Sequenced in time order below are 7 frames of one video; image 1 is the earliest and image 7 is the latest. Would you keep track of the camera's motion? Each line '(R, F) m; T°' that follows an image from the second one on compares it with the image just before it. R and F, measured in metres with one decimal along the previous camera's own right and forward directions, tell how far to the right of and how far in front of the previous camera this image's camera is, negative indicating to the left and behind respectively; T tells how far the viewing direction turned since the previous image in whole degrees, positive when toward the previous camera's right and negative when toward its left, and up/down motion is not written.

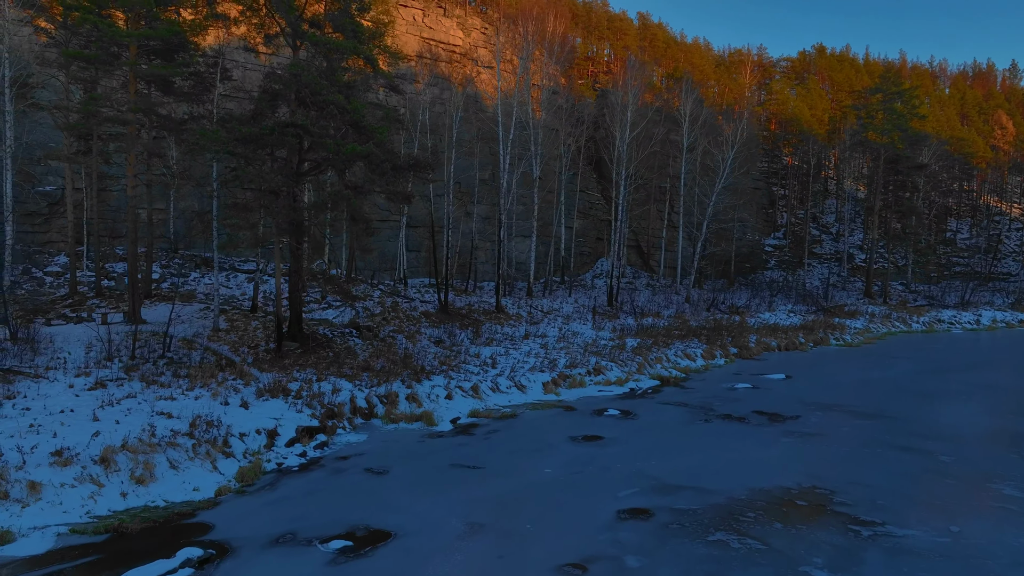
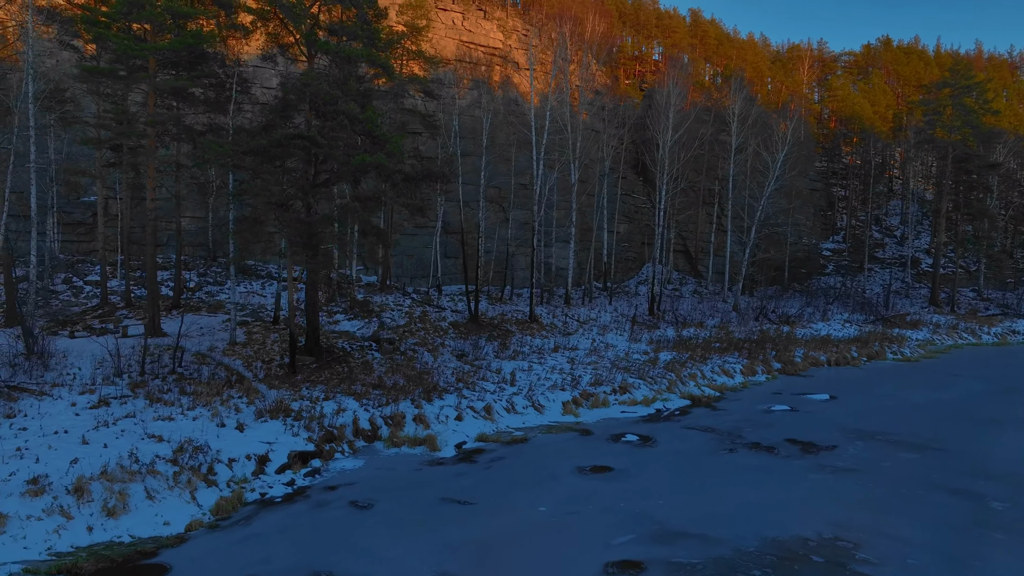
(+0.7, +0.6) m; -5°
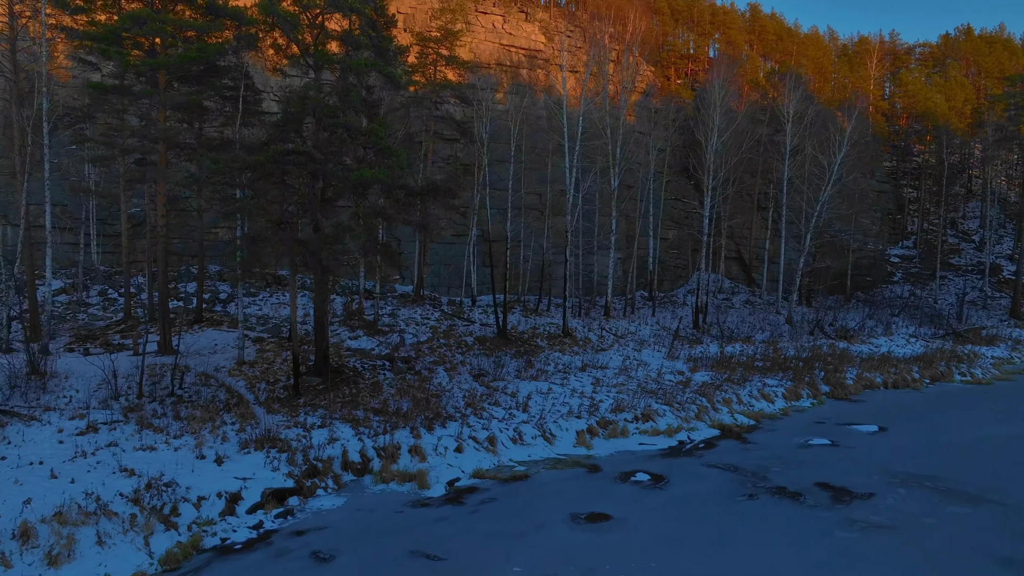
(+0.9, +0.8) m; -5°
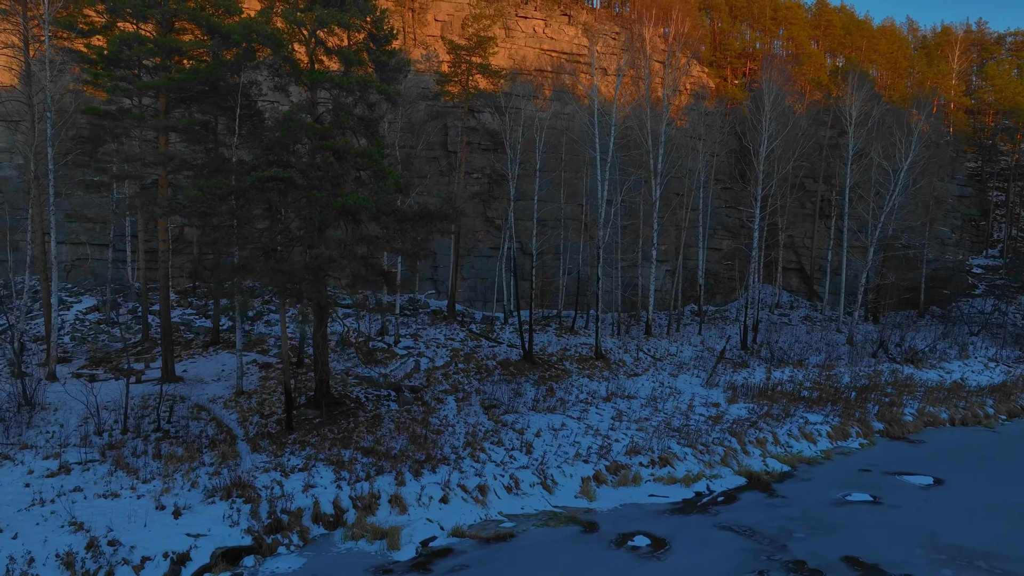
(+1.1, +1.0) m; -6°
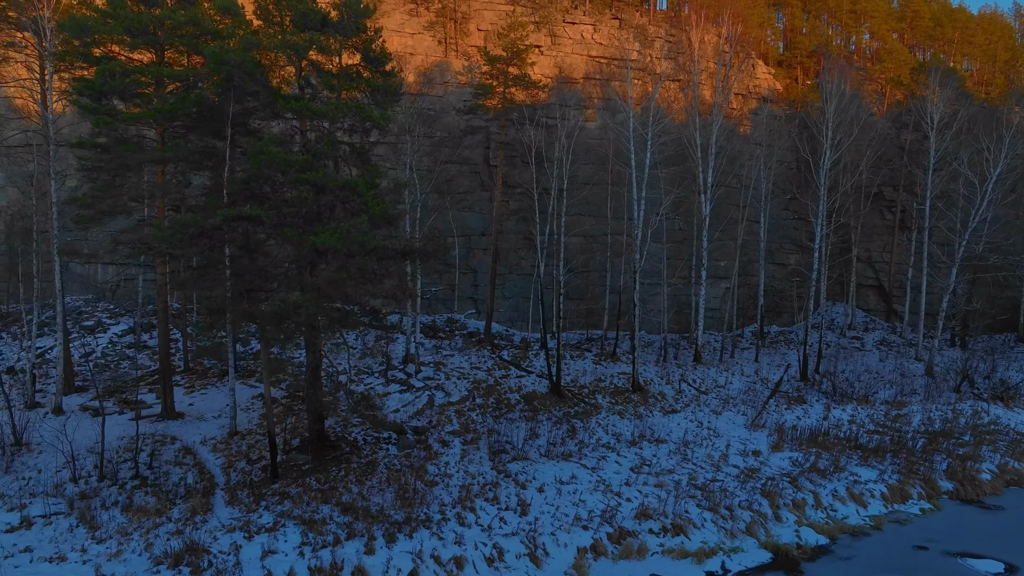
(+1.3, +1.2) m; -7°
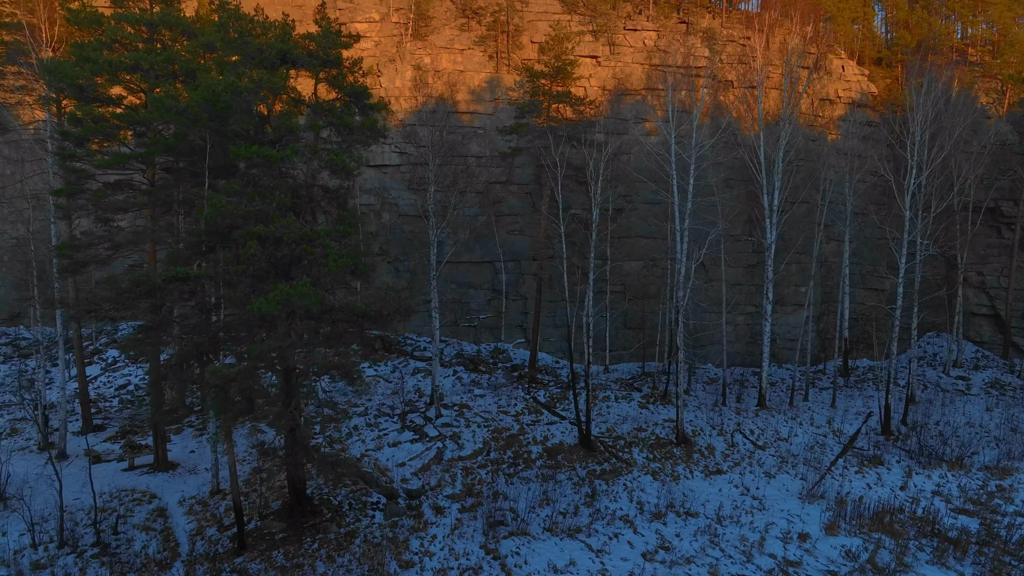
(+1.7, +1.5) m; -9°
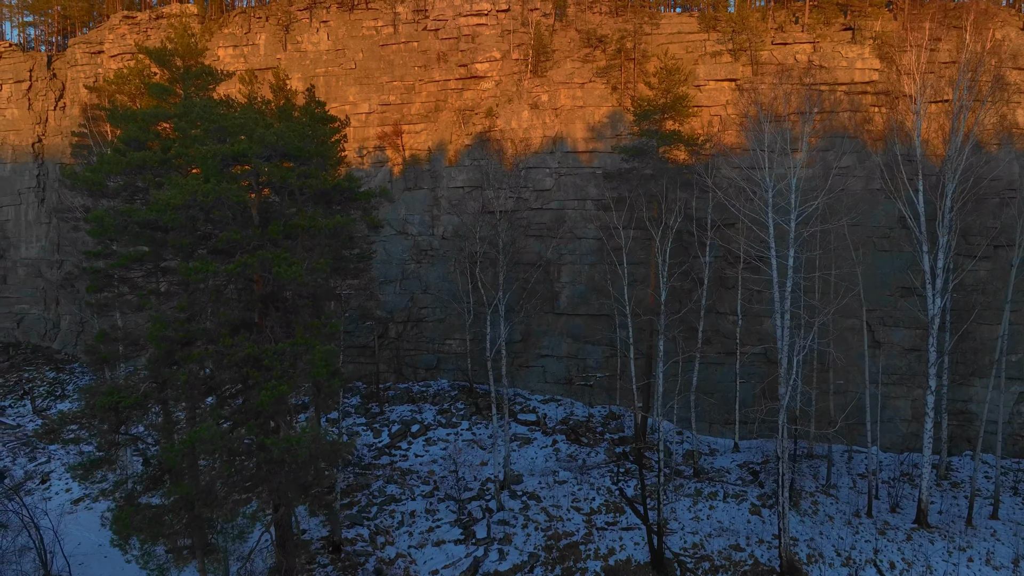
(+2.9, +2.2) m; -18°
